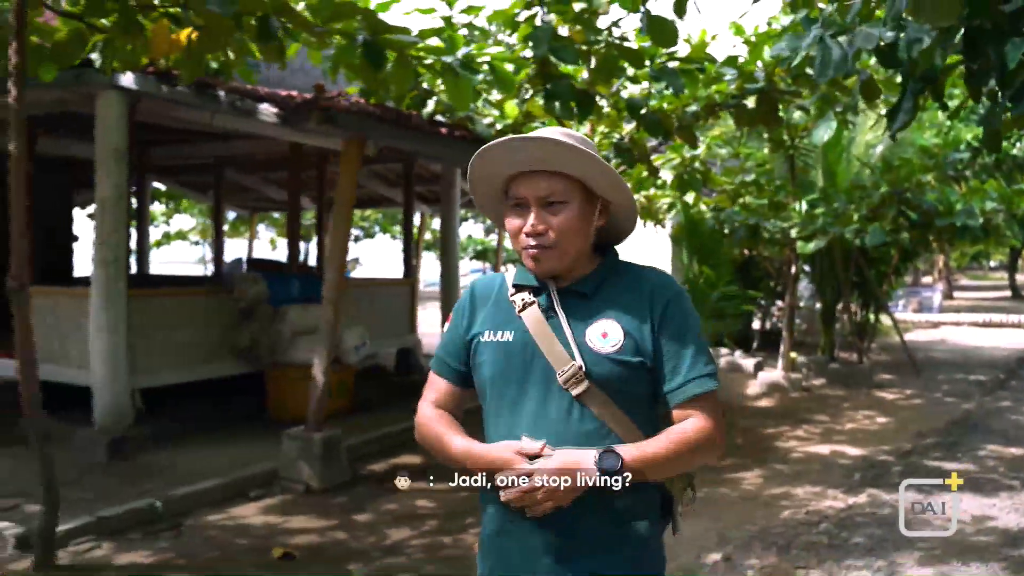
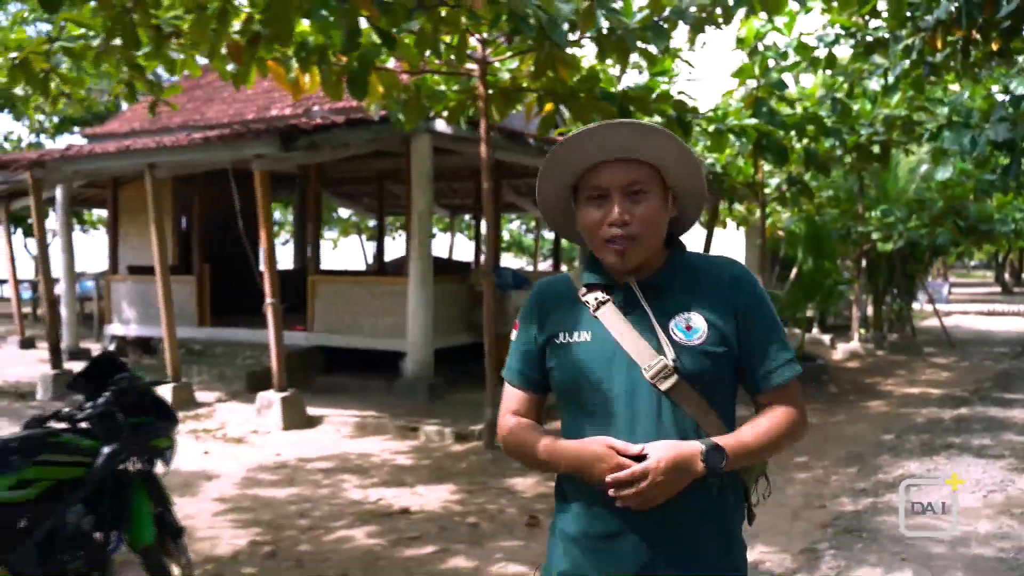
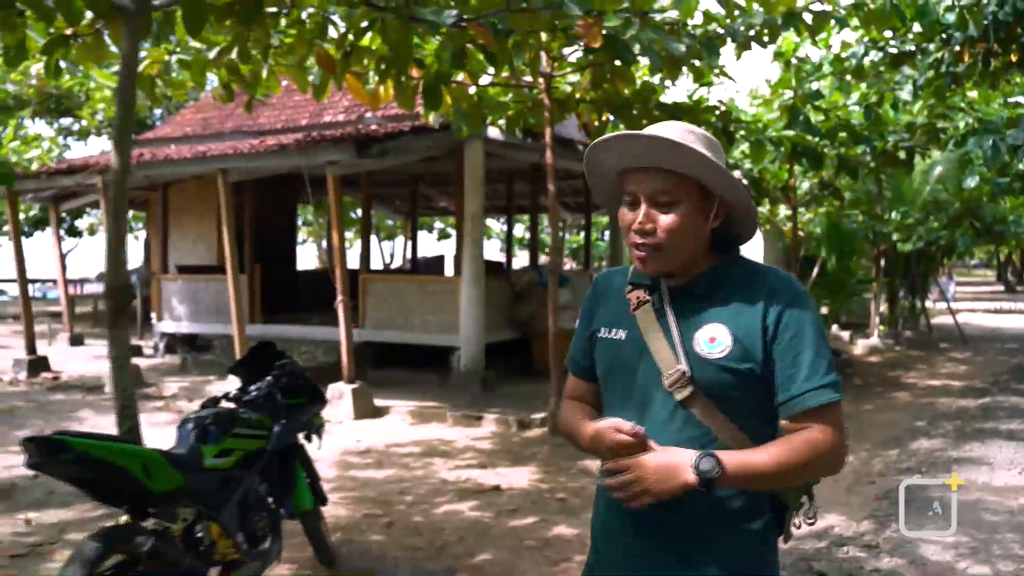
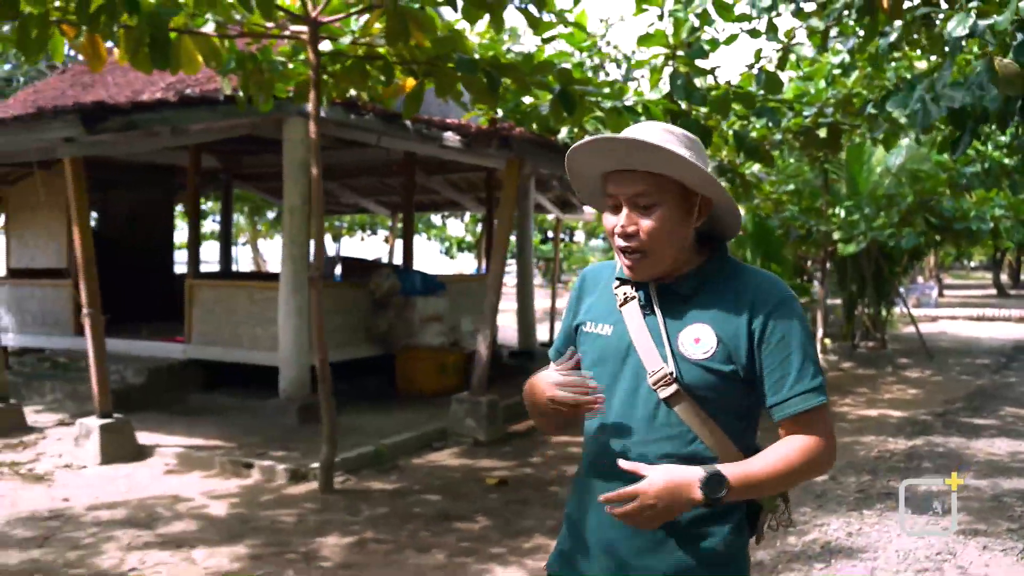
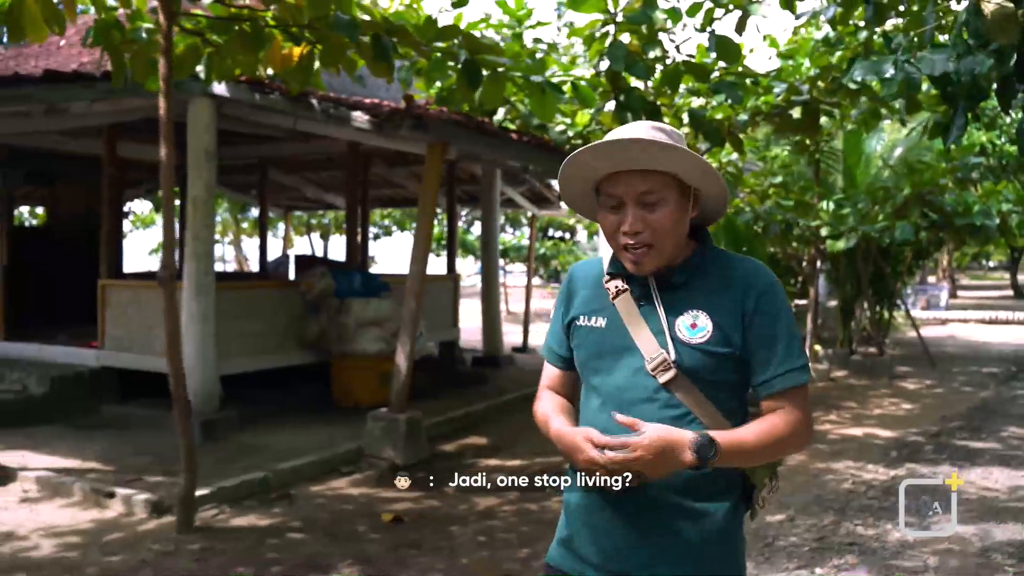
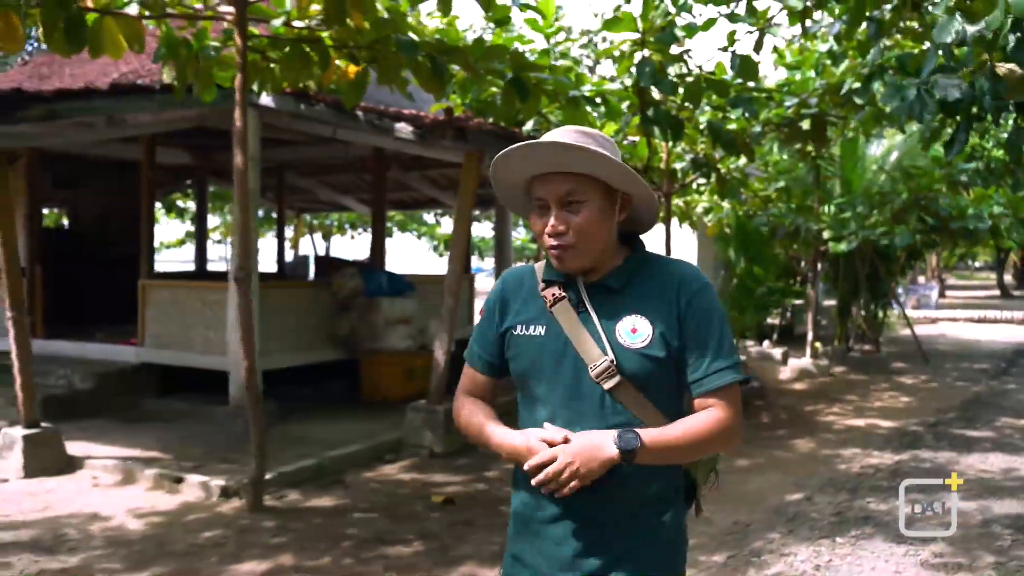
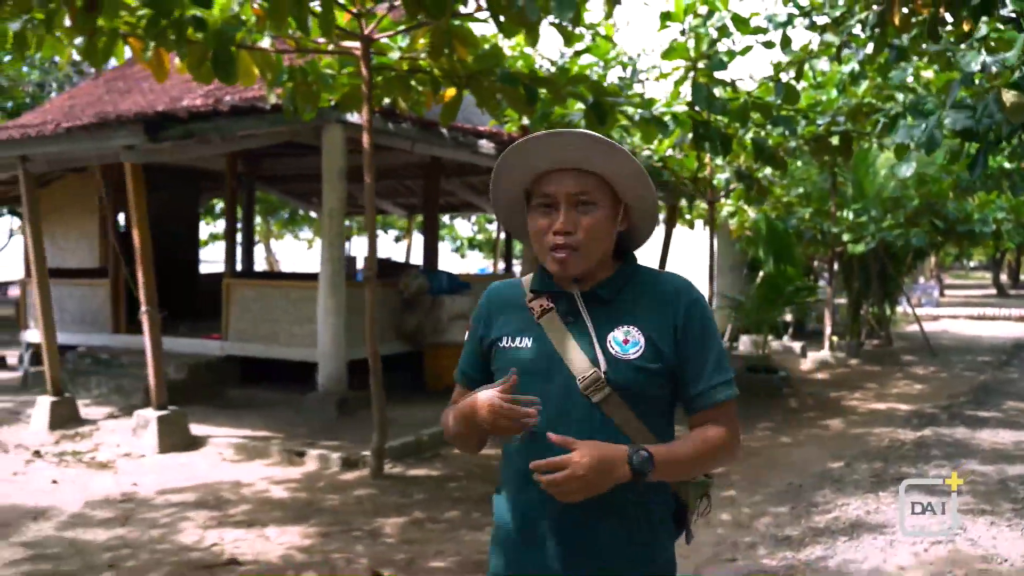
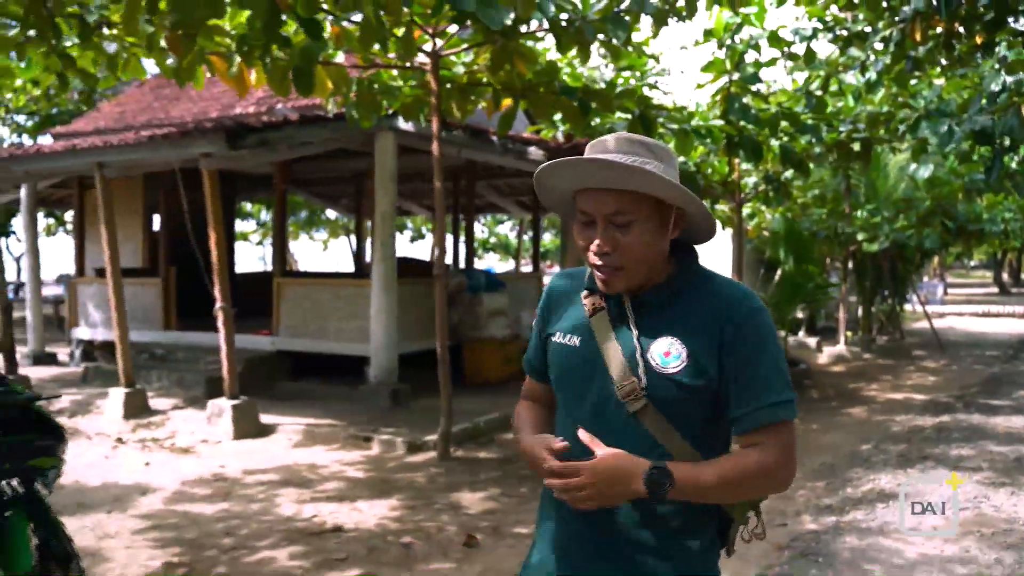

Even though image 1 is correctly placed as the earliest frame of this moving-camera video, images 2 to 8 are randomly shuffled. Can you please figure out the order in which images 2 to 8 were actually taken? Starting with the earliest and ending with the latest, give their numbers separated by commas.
5, 6, 4, 7, 8, 2, 3
